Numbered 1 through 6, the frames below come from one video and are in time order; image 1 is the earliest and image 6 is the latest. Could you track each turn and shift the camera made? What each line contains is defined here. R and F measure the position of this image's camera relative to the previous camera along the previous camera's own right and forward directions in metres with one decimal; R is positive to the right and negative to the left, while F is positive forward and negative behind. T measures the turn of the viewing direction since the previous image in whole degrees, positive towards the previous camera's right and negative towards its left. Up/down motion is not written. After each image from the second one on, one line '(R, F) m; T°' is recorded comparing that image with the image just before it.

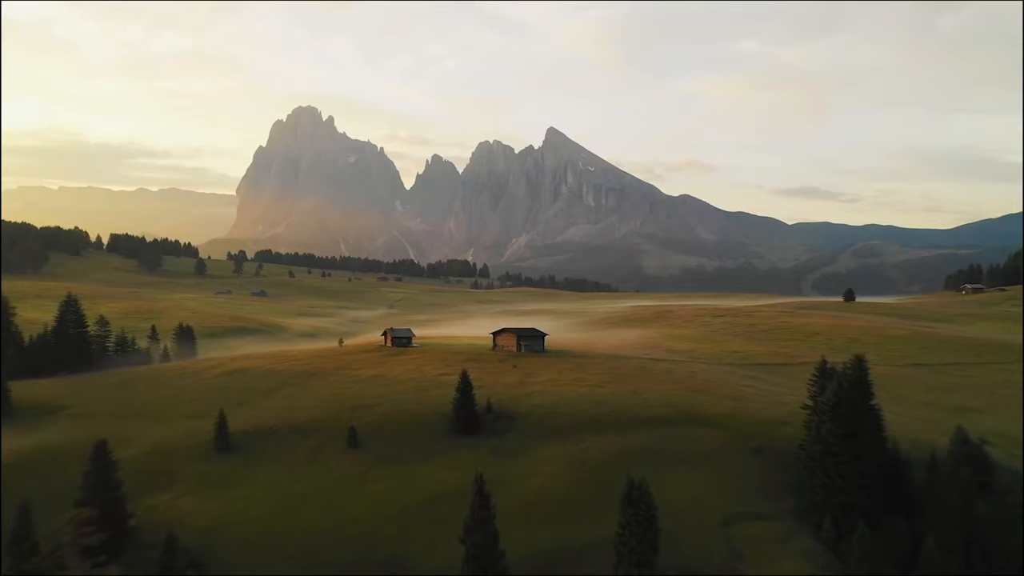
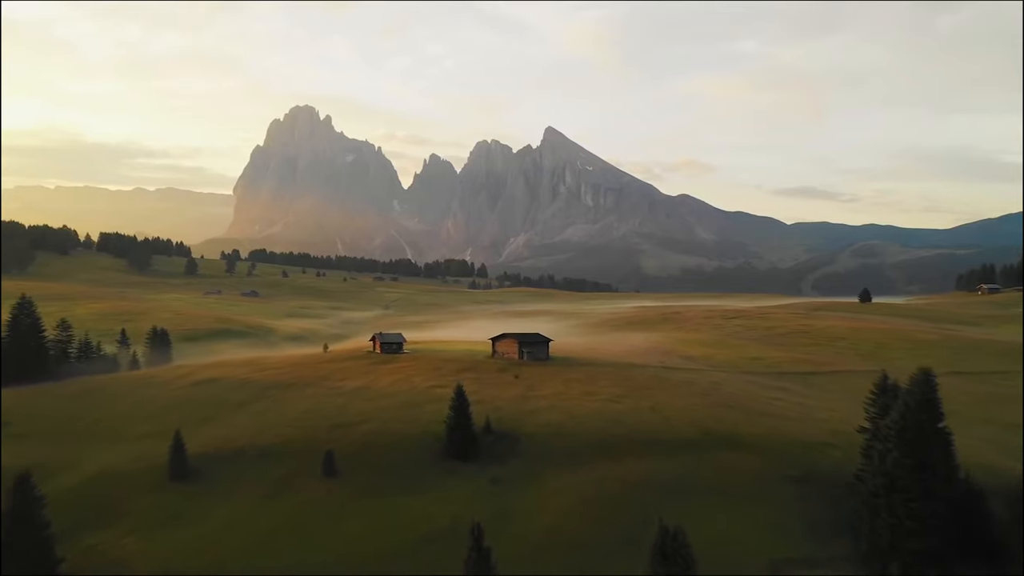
(-0.2, +4.6) m; 0°
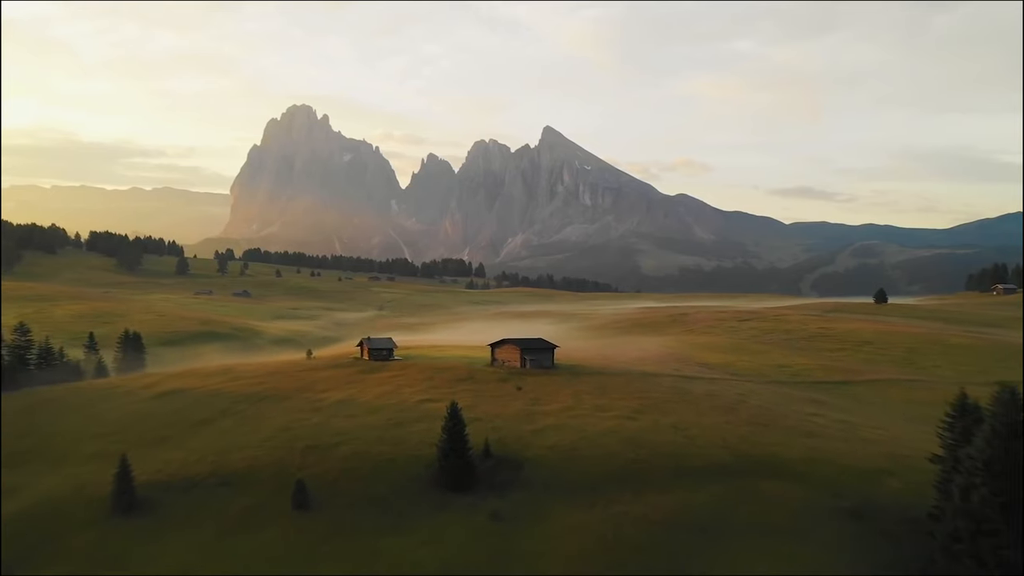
(-0.2, +4.2) m; 0°
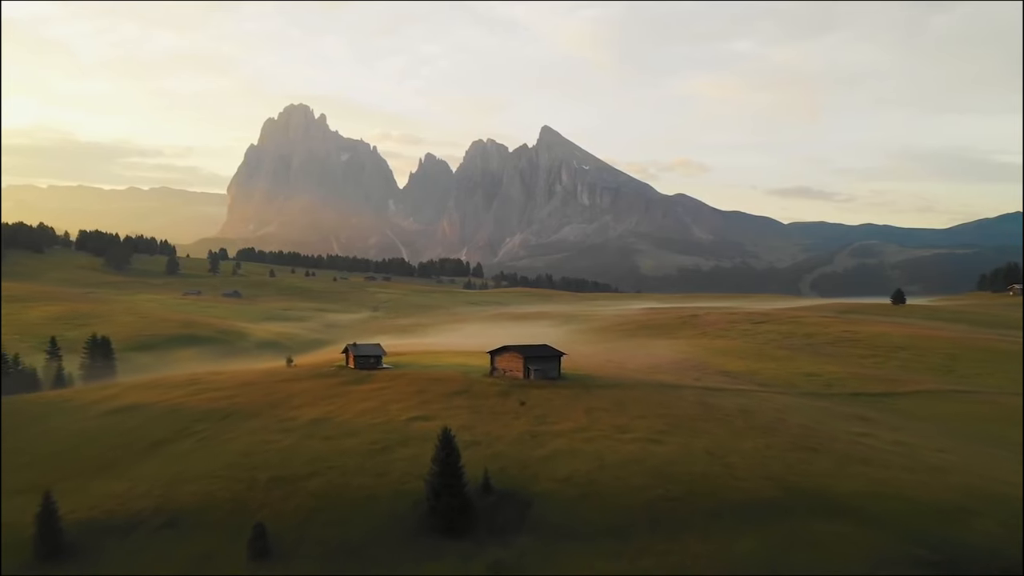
(-0.2, +4.3) m; 0°
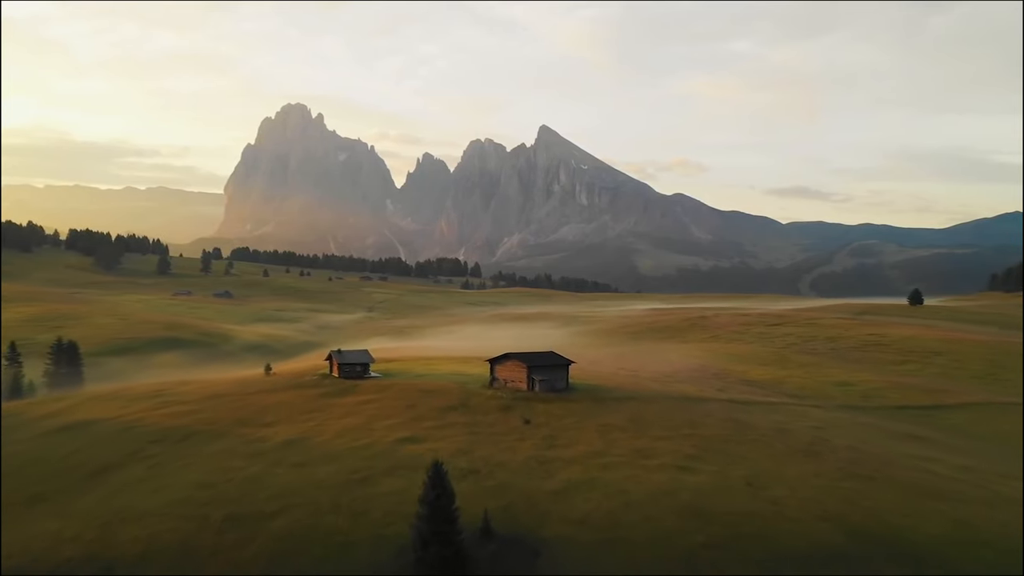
(-0.2, +3.8) m; 0°
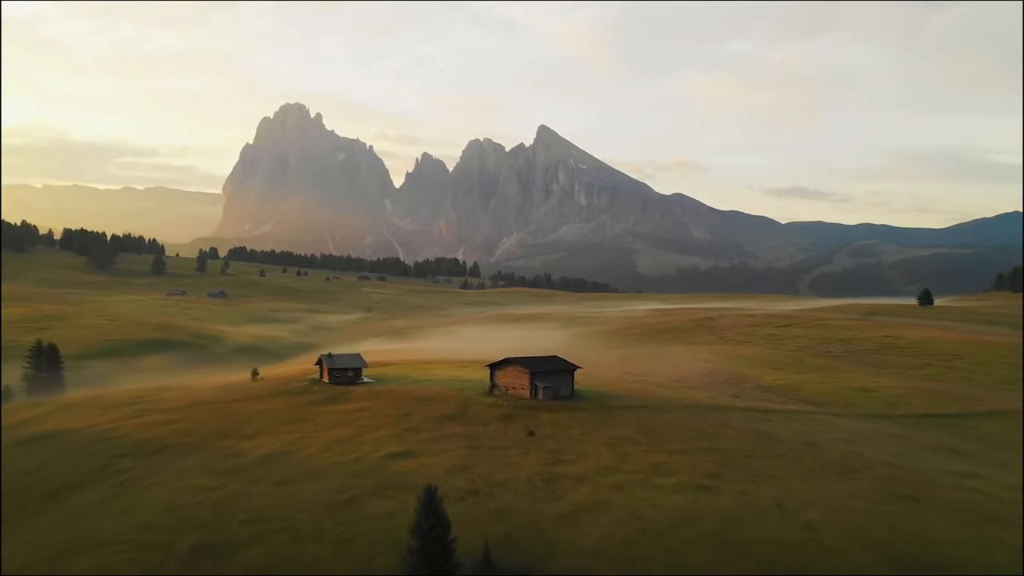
(-0.1, +2.0) m; 0°
